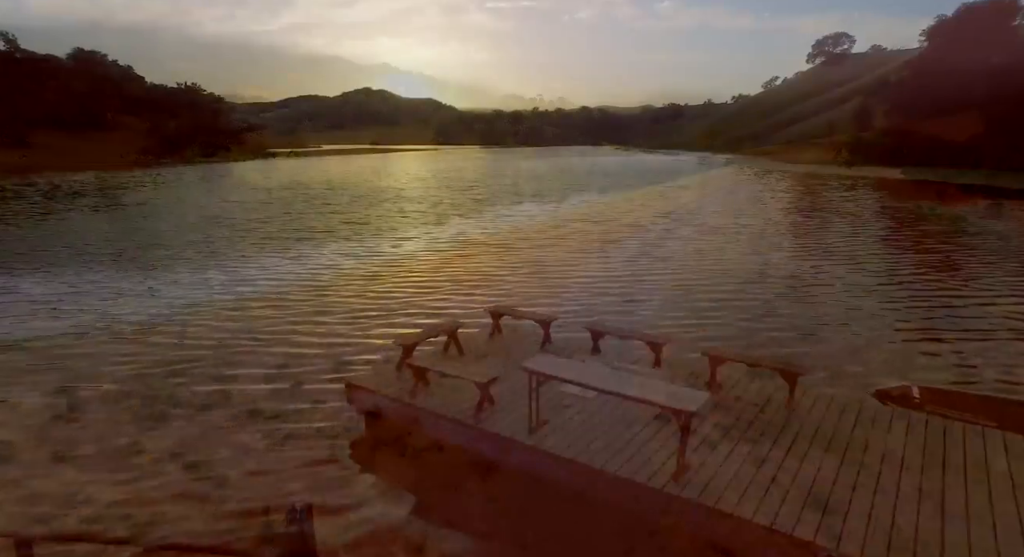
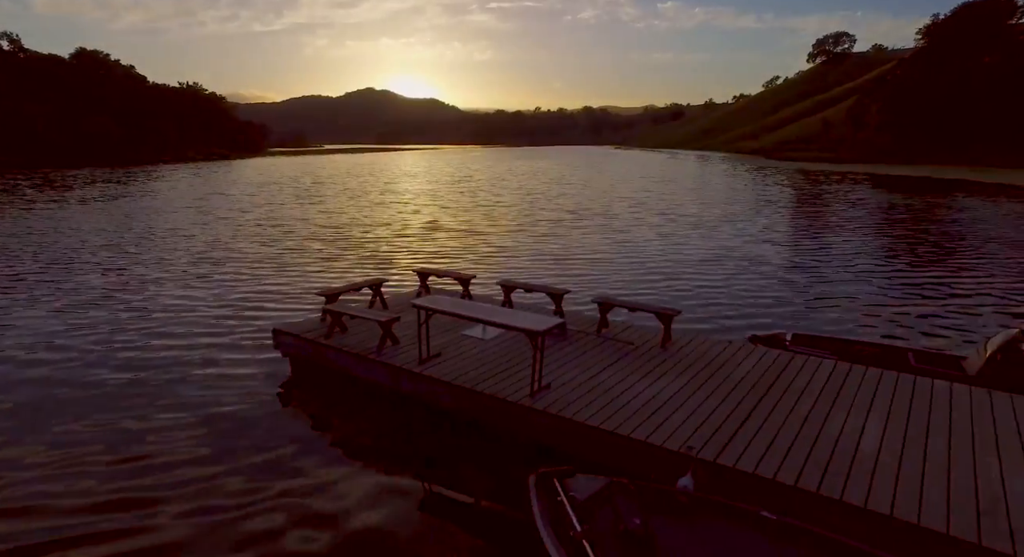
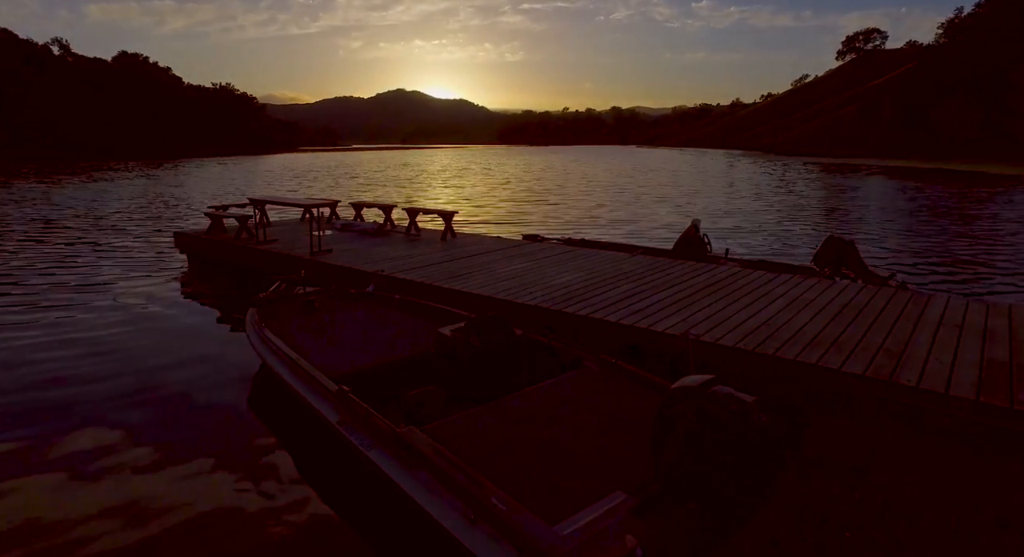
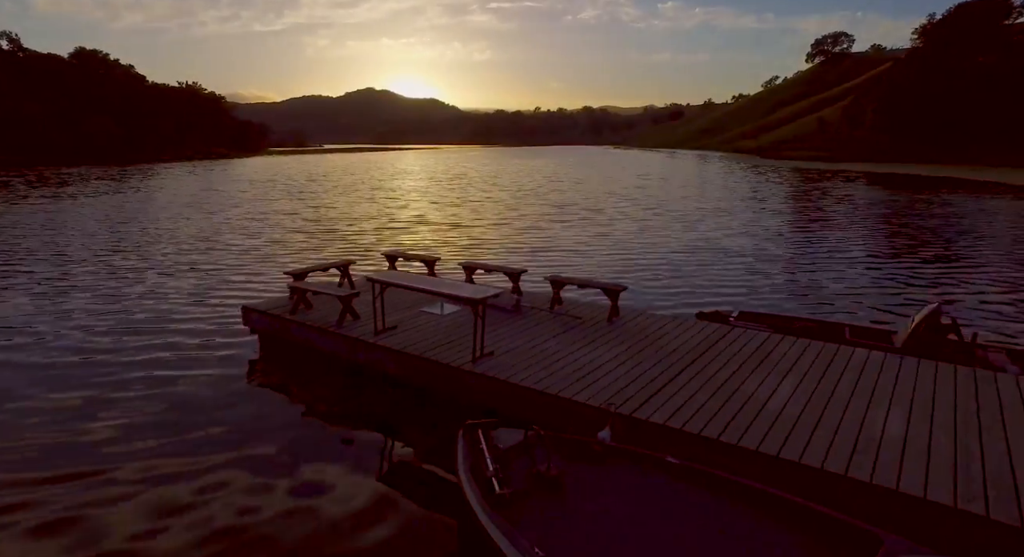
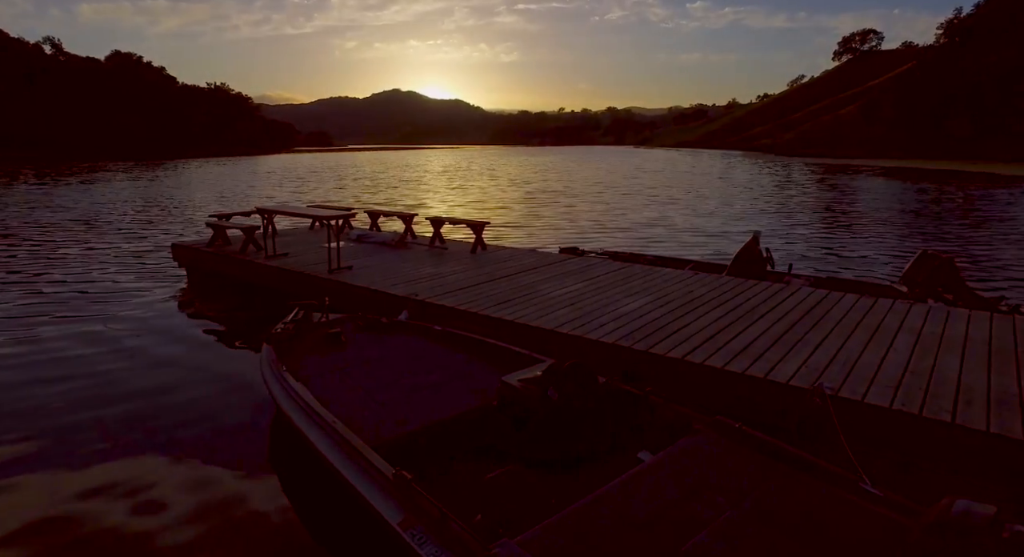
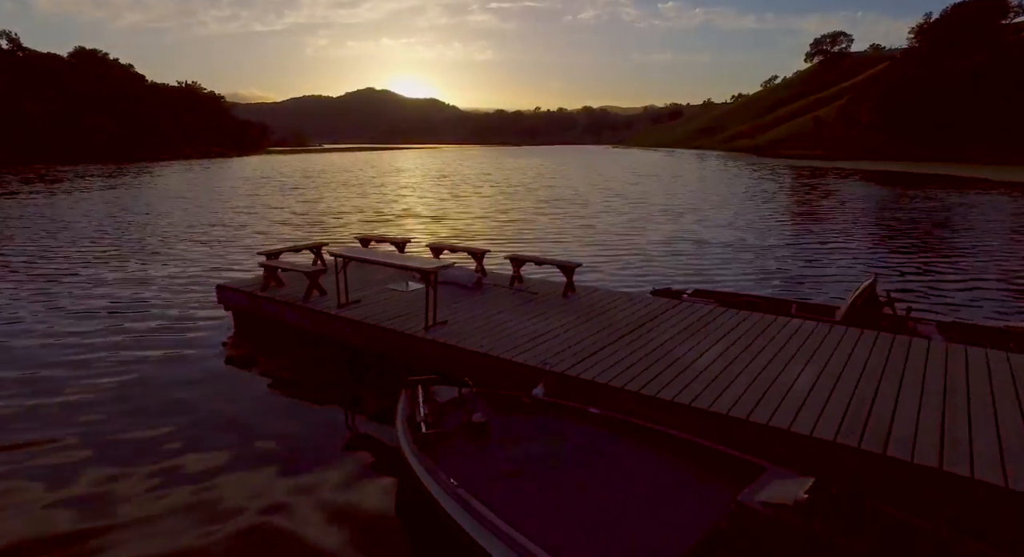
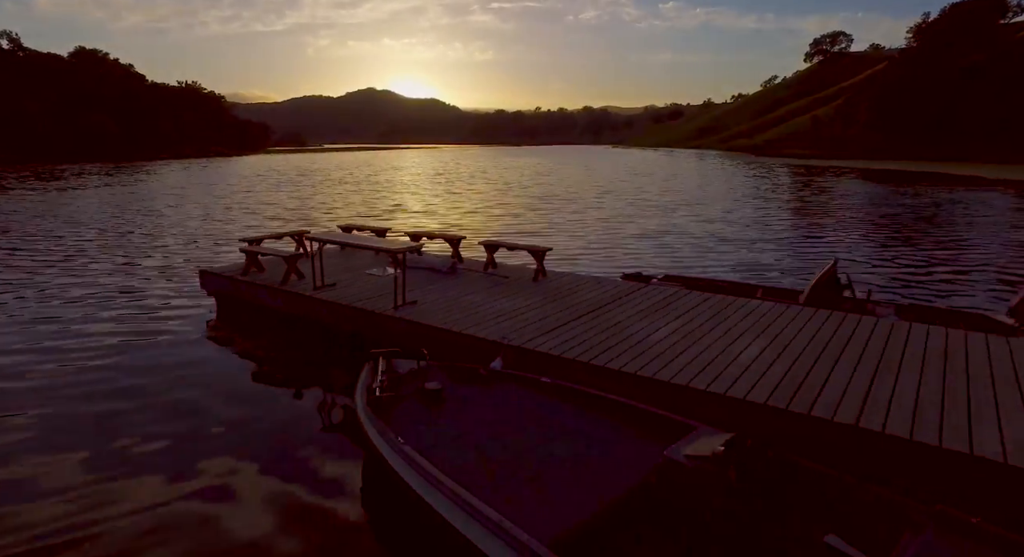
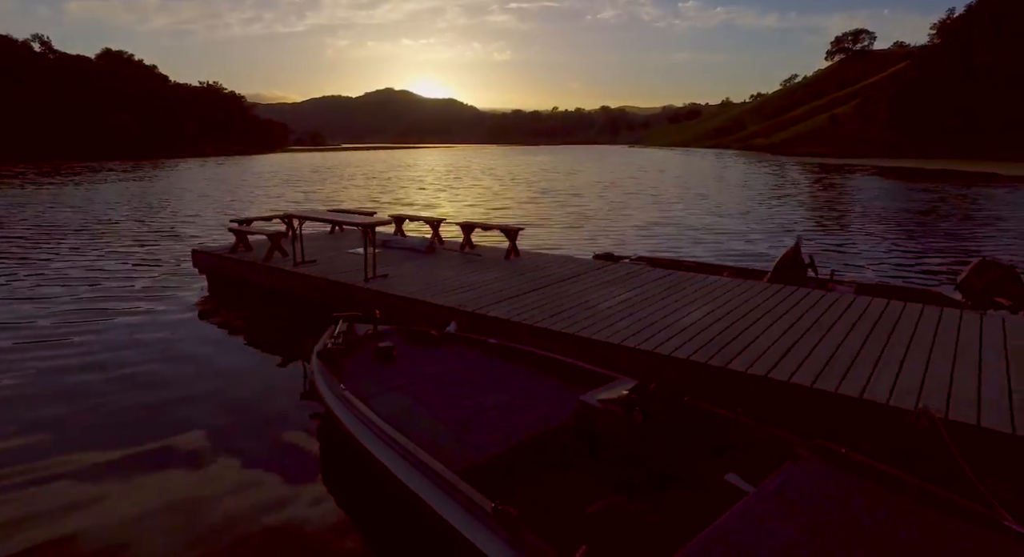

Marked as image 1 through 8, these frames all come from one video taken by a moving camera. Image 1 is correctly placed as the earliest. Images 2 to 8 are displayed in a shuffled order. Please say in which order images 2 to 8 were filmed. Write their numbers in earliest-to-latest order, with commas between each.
2, 4, 6, 7, 8, 5, 3
